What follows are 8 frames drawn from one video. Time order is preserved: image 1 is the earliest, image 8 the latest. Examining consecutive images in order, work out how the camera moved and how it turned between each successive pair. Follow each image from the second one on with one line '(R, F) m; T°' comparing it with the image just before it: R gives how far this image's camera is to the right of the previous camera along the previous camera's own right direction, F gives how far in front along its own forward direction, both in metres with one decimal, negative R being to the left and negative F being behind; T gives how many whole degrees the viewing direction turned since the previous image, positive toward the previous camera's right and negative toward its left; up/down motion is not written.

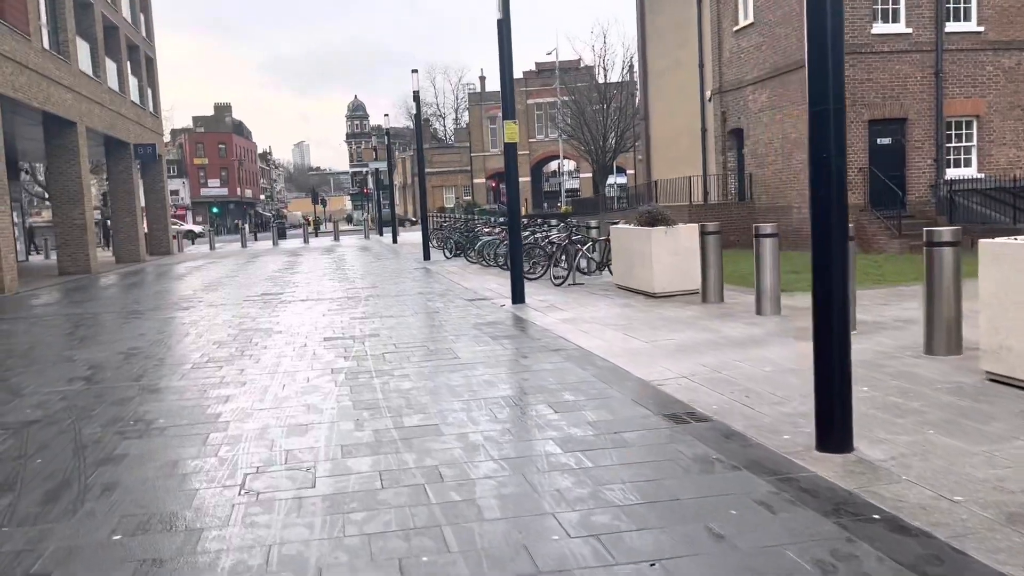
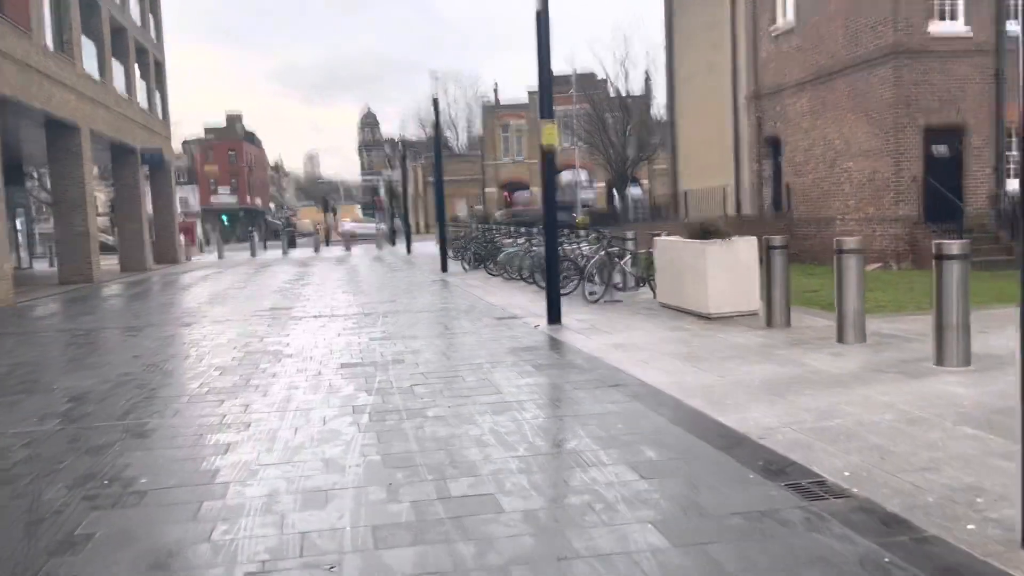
(-0.4, +1.2) m; -1°
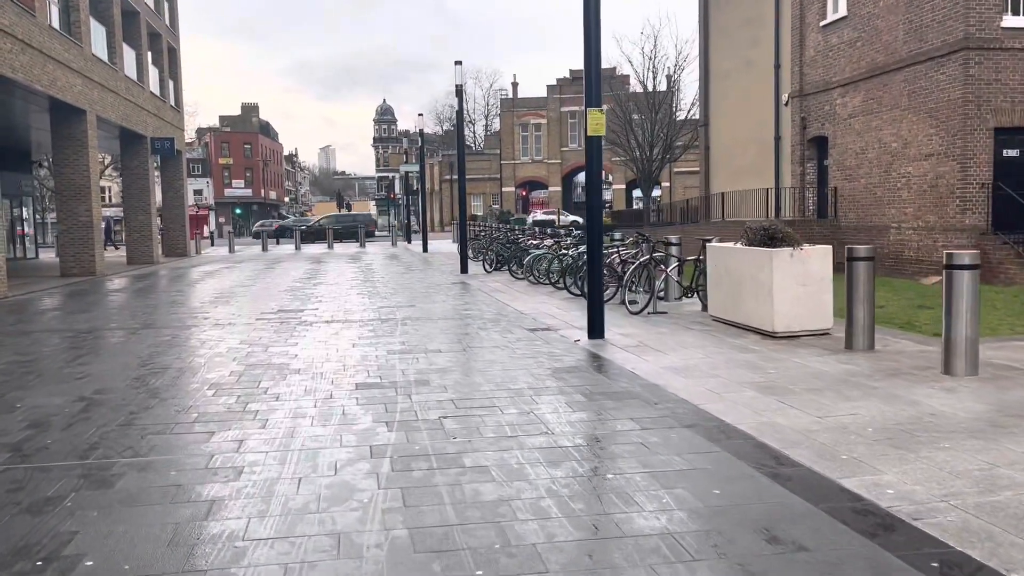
(-0.3, +1.2) m; -1°
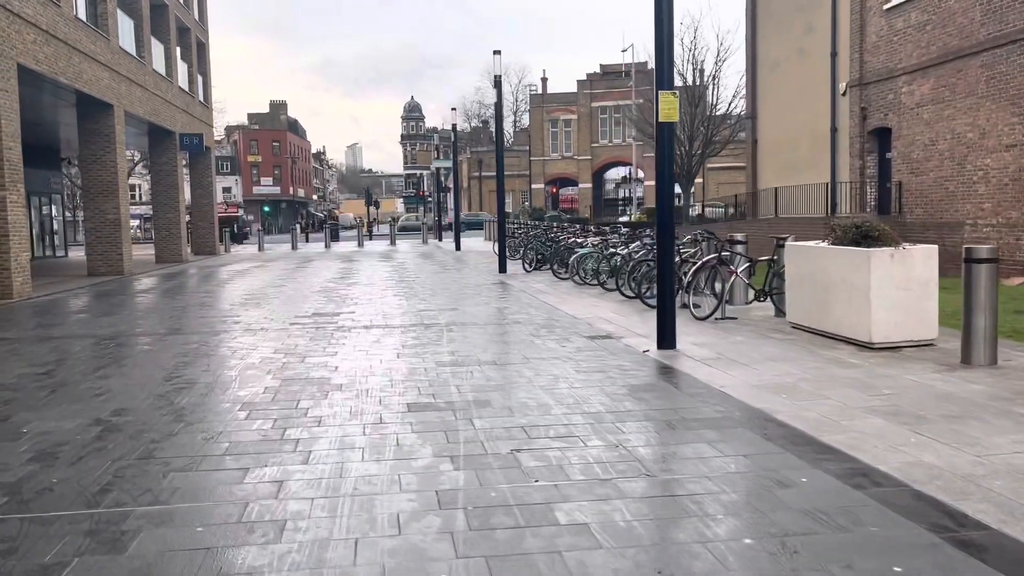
(-0.4, +0.9) m; -2°
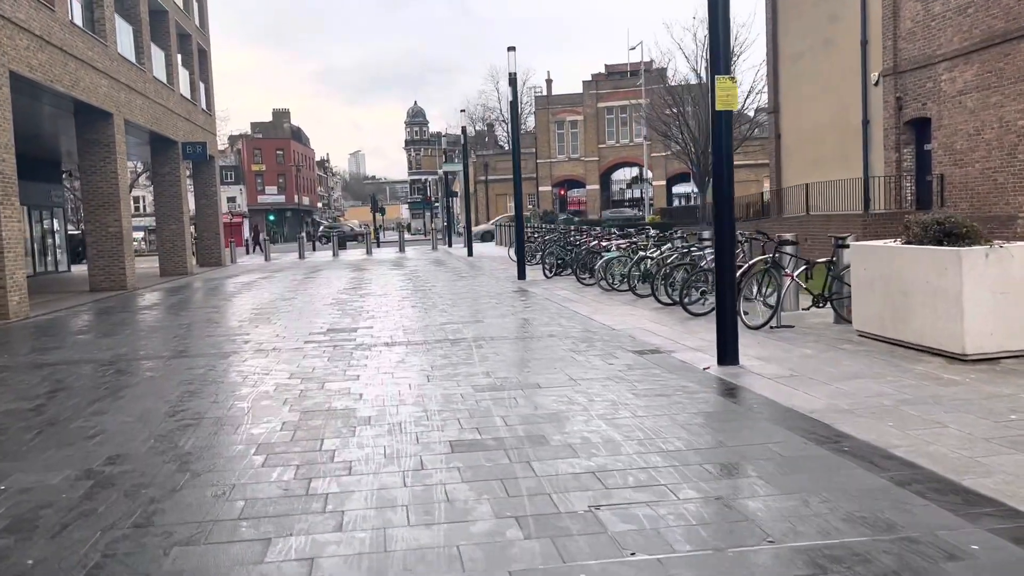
(-0.3, +0.9) m; 0°
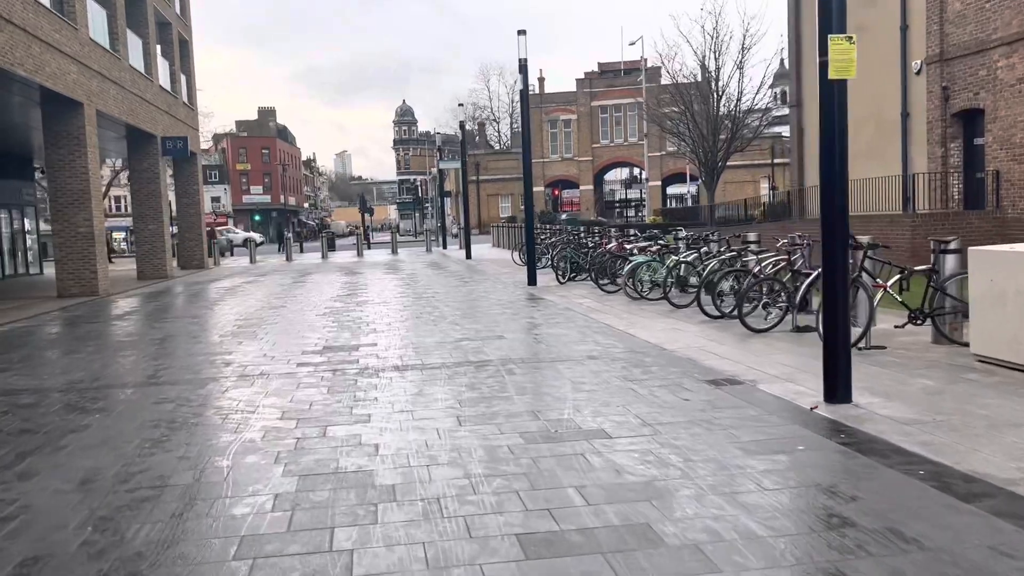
(-0.5, +1.7) m; +1°
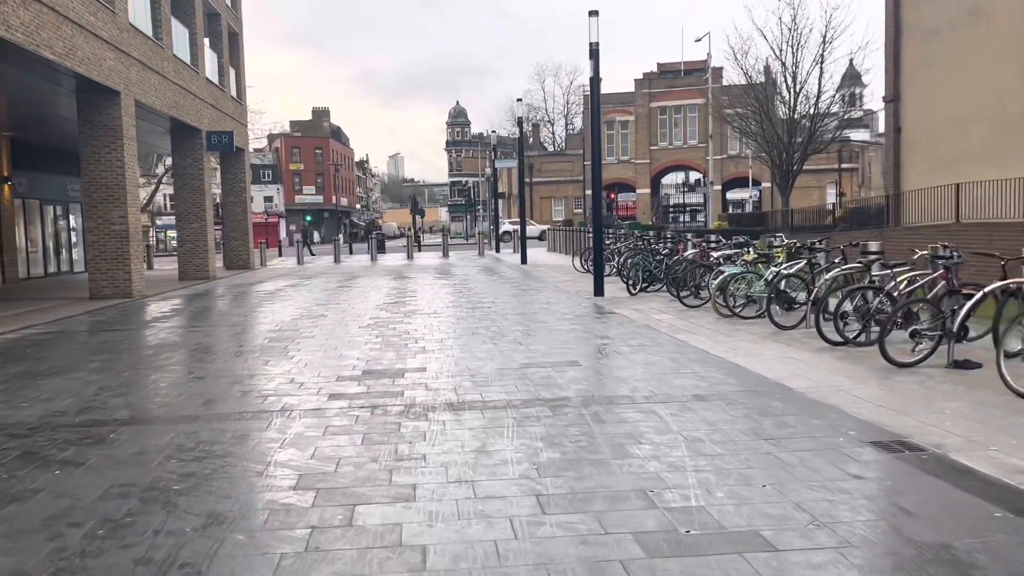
(-0.3, +1.8) m; -3°
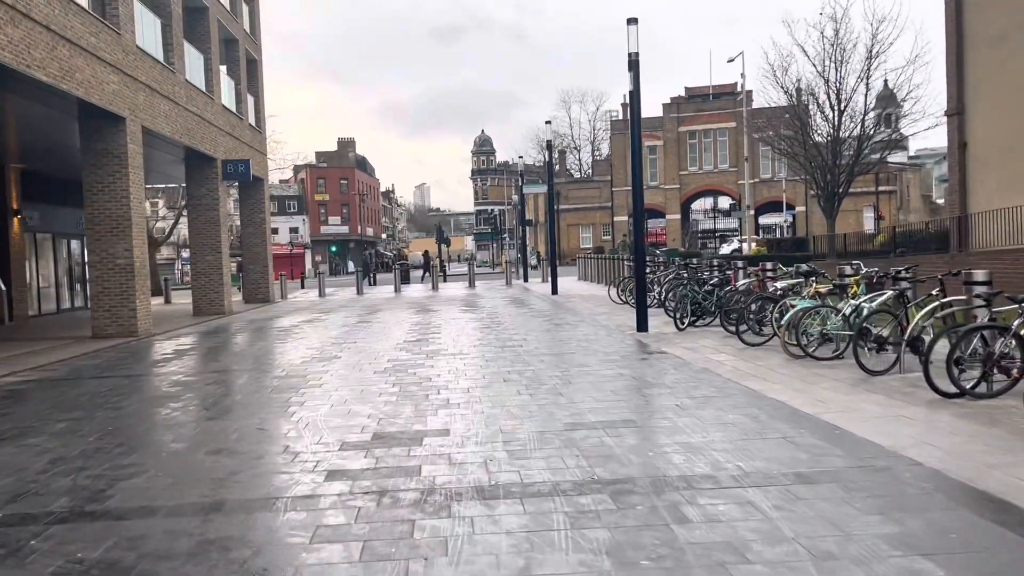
(-0.1, +1.5) m; -2°
